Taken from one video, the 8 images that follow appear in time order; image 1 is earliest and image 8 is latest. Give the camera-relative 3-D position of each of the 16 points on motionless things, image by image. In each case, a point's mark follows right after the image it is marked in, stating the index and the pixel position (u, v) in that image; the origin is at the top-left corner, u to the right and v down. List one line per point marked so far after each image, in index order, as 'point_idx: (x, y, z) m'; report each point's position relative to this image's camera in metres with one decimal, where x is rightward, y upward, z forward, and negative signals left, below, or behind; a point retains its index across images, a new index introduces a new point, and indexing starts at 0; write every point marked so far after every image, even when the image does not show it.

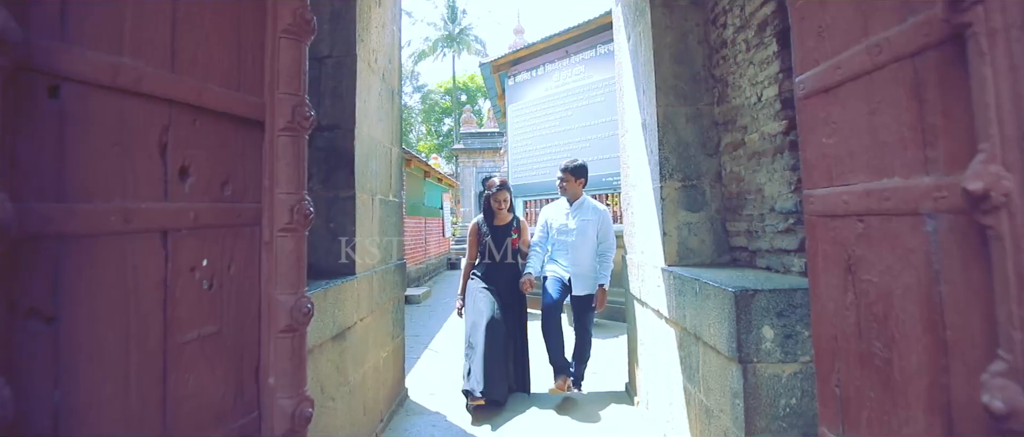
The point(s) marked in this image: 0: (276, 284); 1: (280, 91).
0: (-0.6, -0.2, +1.2) m
1: (-0.6, +0.3, +1.2) m
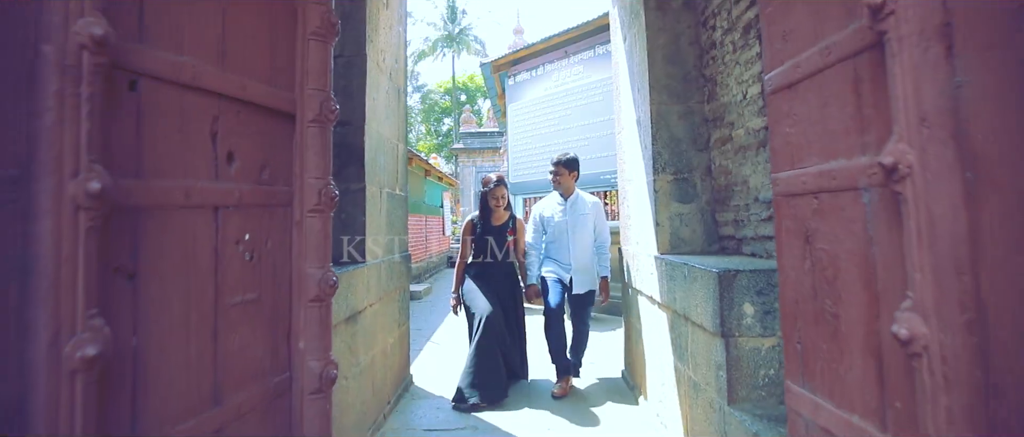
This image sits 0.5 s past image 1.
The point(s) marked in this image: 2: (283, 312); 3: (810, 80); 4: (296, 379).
0: (-0.6, -0.1, +1.3) m
1: (-0.6, +0.4, +1.4) m
2: (-0.6, -0.3, +1.3) m
3: (+0.7, +0.3, +1.0) m
4: (-0.6, -0.5, +1.3) m
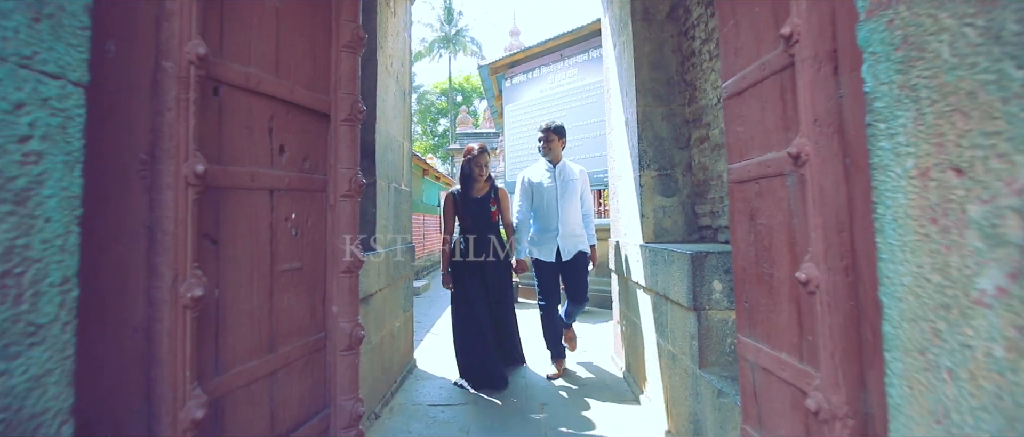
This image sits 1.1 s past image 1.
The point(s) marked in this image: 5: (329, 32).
0: (-0.6, -0.1, +1.6) m
1: (-0.6, +0.4, +1.6) m
2: (-0.6, -0.2, +1.5) m
3: (+0.7, +0.4, +1.3) m
4: (-0.6, -0.4, +1.6) m
5: (-0.6, +0.6, +1.6) m
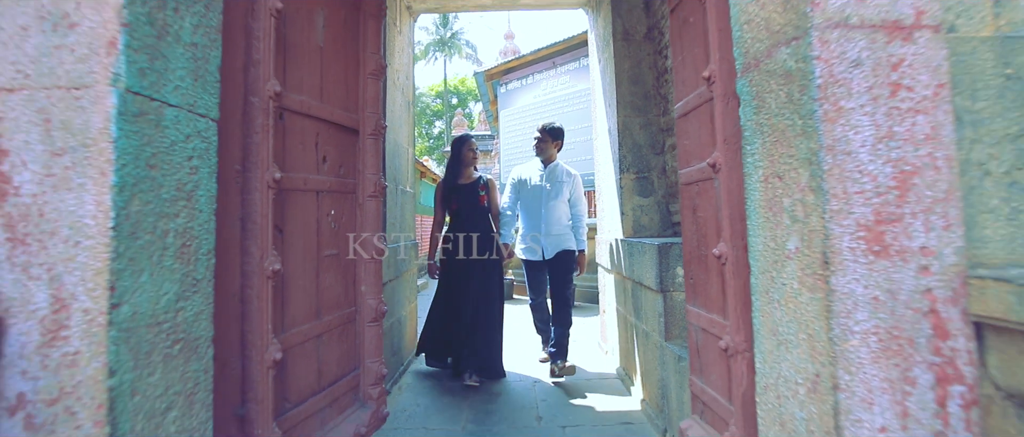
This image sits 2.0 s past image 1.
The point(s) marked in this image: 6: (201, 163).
0: (-0.6, 0.0, +1.9) m
1: (-0.6, +0.5, +2.0) m
2: (-0.7, -0.2, +1.9) m
3: (+0.6, +0.4, +1.7) m
4: (-0.6, -0.4, +1.9) m
5: (-0.6, +0.7, +2.0) m
6: (-0.7, +0.1, +1.1) m
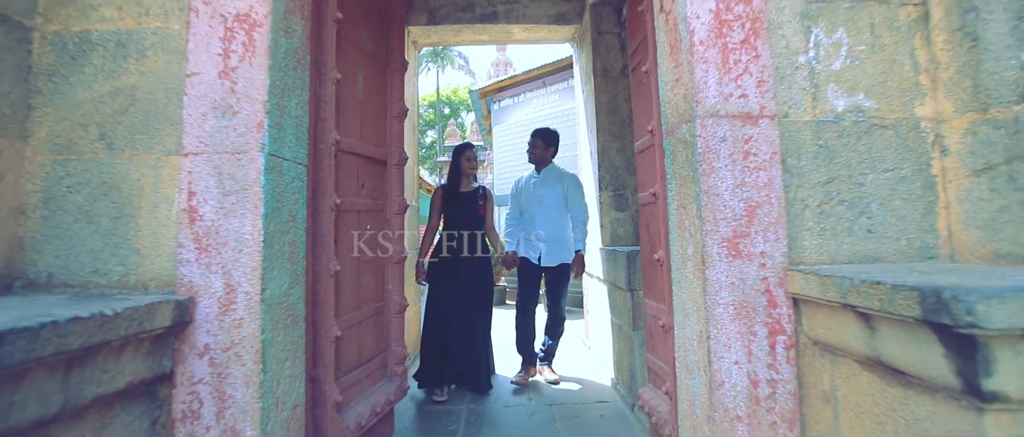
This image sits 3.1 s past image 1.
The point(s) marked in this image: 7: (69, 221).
0: (-0.6, -0.1, +2.4) m
1: (-0.6, +0.4, +2.5) m
2: (-0.7, -0.3, +2.4) m
3: (+0.6, +0.3, +2.2) m
4: (-0.6, -0.5, +2.4) m
5: (-0.7, +0.6, +2.5) m
6: (-0.7, +0.1, +1.6) m
7: (-1.3, 0.0, +1.4) m
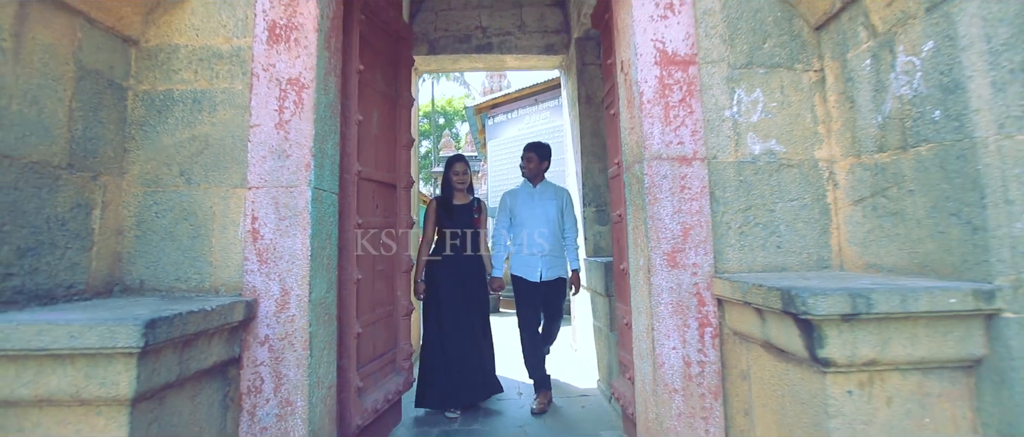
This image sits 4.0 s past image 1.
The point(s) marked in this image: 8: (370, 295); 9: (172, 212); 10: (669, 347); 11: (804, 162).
0: (-0.7, -0.2, +2.8) m
1: (-0.7, +0.3, +2.9) m
2: (-0.7, -0.3, +2.8) m
3: (+0.6, +0.2, +2.6) m
4: (-0.7, -0.5, +2.8) m
5: (-0.7, +0.5, +2.9) m
6: (-0.7, 0.0, +1.9) m
7: (-1.3, -0.1, +1.8) m
8: (-0.8, -0.4, +2.5) m
9: (-1.3, 0.0, +1.8) m
10: (+0.6, -0.5, +1.7) m
11: (+1.2, +0.2, +1.8) m
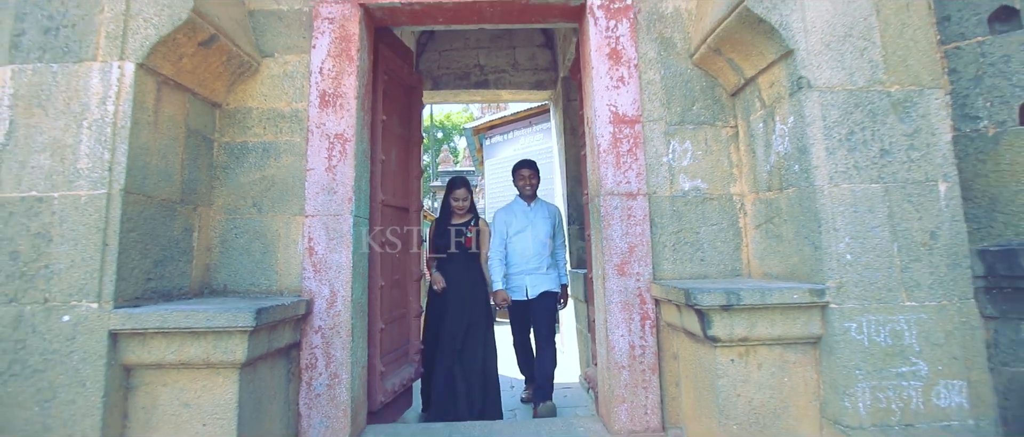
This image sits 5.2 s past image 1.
0: (-0.7, -0.3, +3.4) m
1: (-0.7, +0.2, +3.5) m
2: (-0.8, -0.5, +3.4) m
3: (+0.5, +0.1, +3.2) m
4: (-0.8, -0.7, +3.4) m
5: (-0.8, +0.4, +3.5) m
6: (-0.8, -0.1, +2.5) m
7: (-1.4, -0.2, +2.4) m
8: (-0.8, -0.5, +3.1) m
9: (-1.3, -0.1, +2.4) m
10: (+0.5, -0.6, +2.3) m
11: (+1.1, +0.1, +2.5) m
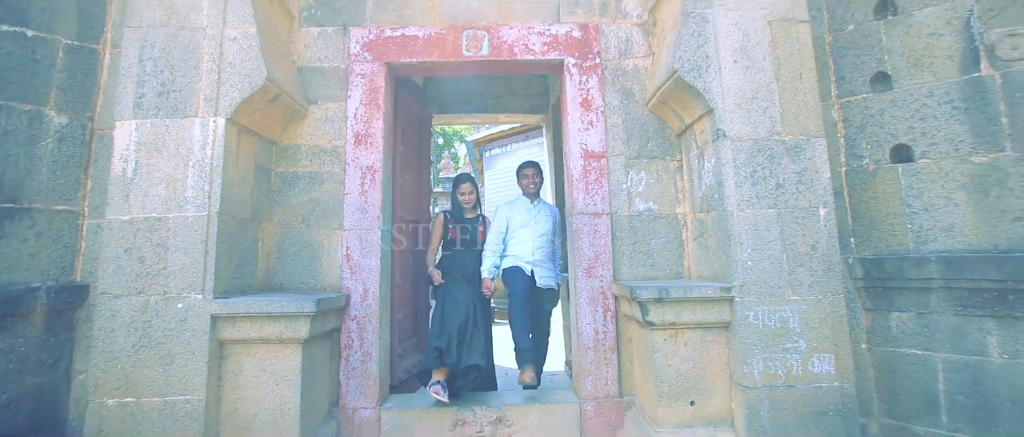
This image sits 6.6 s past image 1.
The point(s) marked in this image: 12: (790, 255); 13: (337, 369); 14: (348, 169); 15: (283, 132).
0: (-0.8, -0.4, +4.1) m
1: (-0.8, +0.1, +4.2) m
2: (-0.8, -0.6, +4.0) m
3: (+0.5, 0.0, +3.9) m
4: (-0.8, -0.8, +4.0) m
5: (-0.8, +0.3, +4.2) m
6: (-0.8, -0.2, +3.2) m
7: (-1.4, -0.3, +3.0) m
8: (-0.9, -0.6, +3.8) m
9: (-1.4, -0.2, +3.0) m
10: (+0.5, -0.7, +3.0) m
11: (+1.1, 0.0, +3.1) m
12: (+1.5, -0.2, +2.5) m
13: (-1.1, -0.9, +2.9) m
14: (-1.1, +0.3, +3.1) m
15: (-1.5, +0.6, +3.1) m
